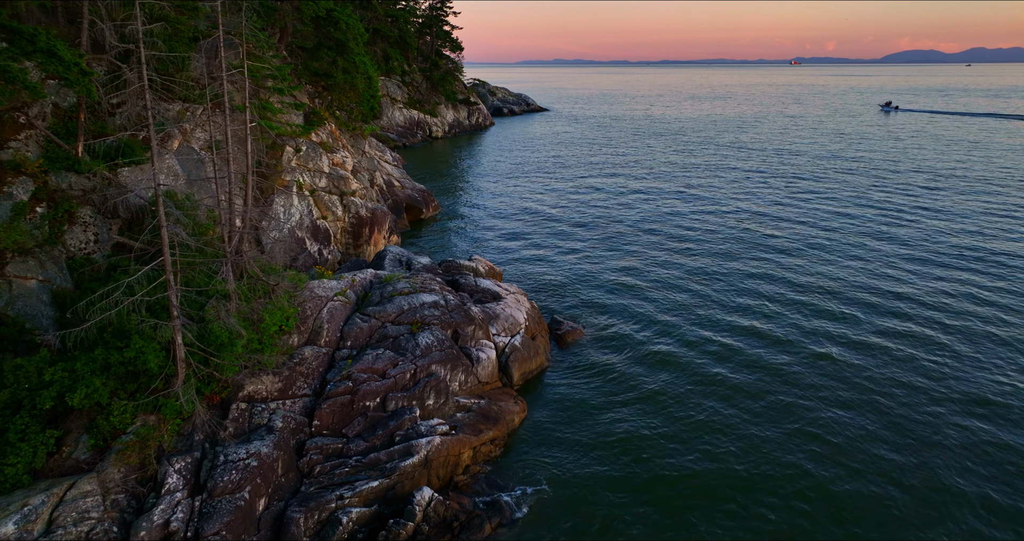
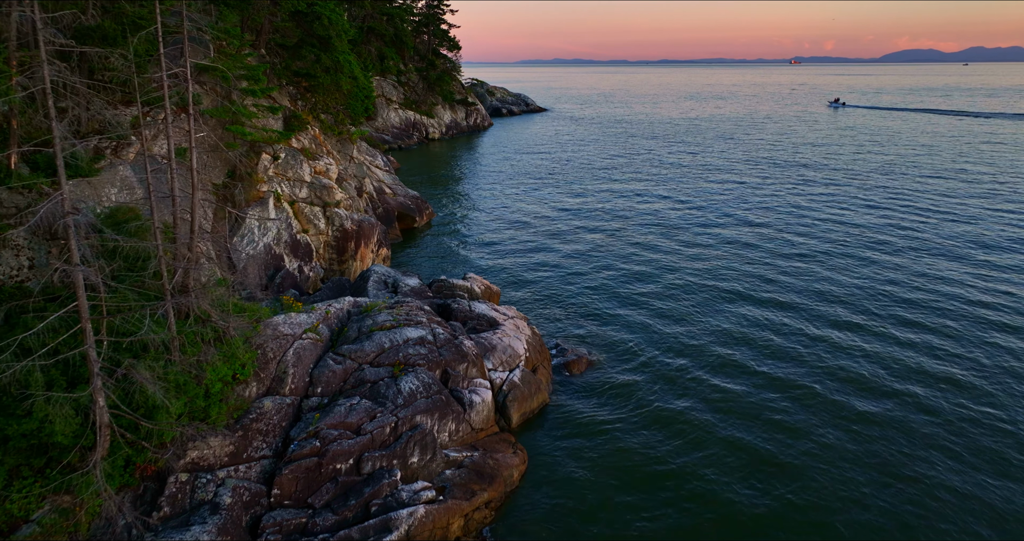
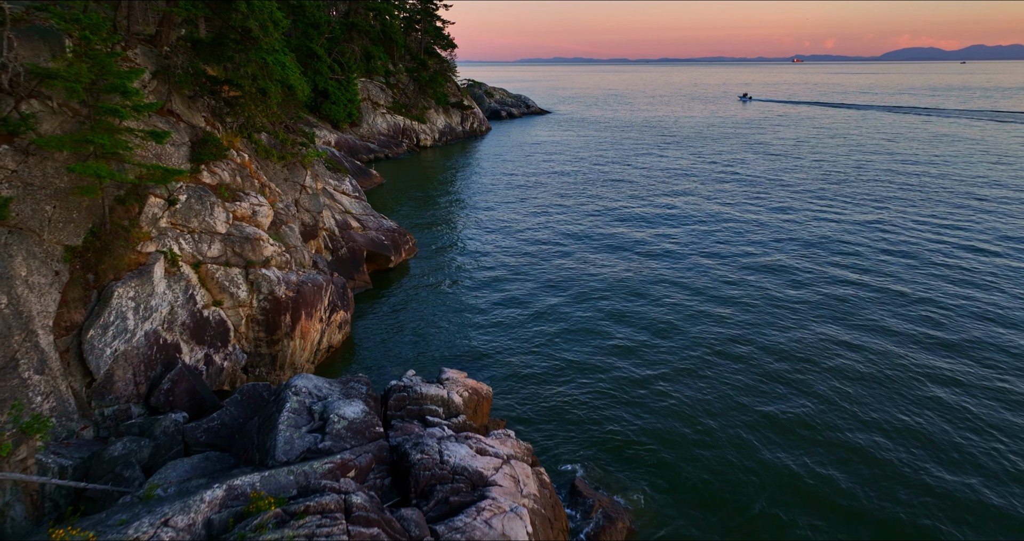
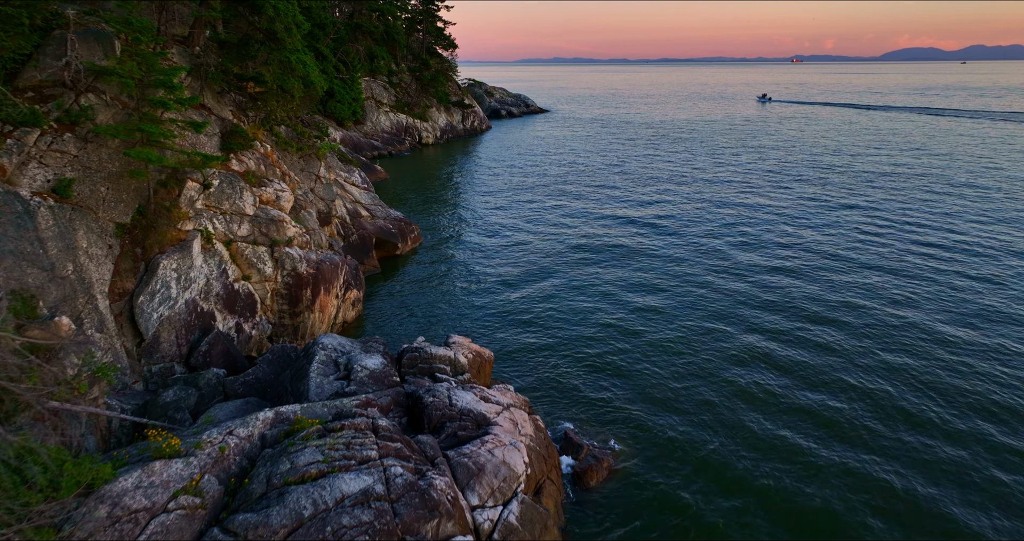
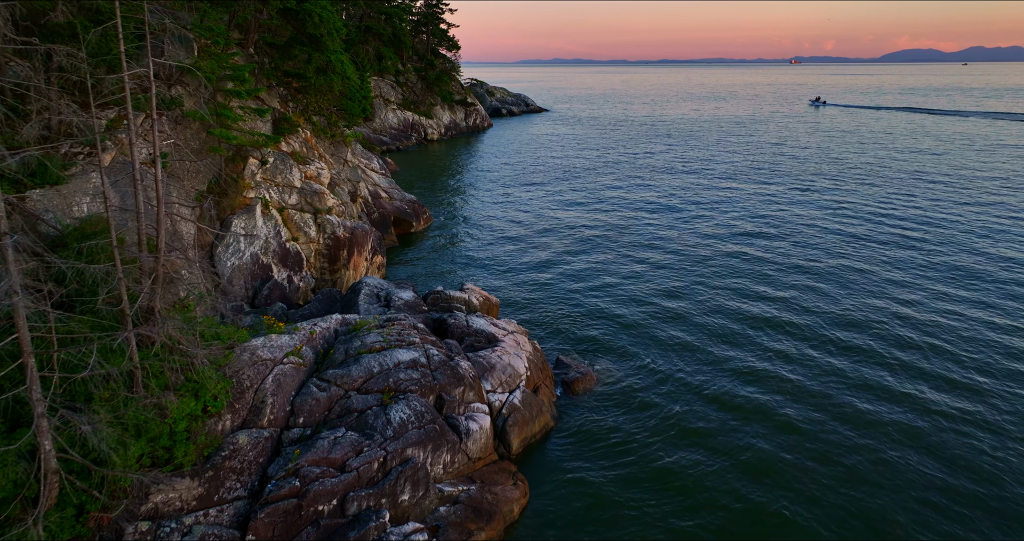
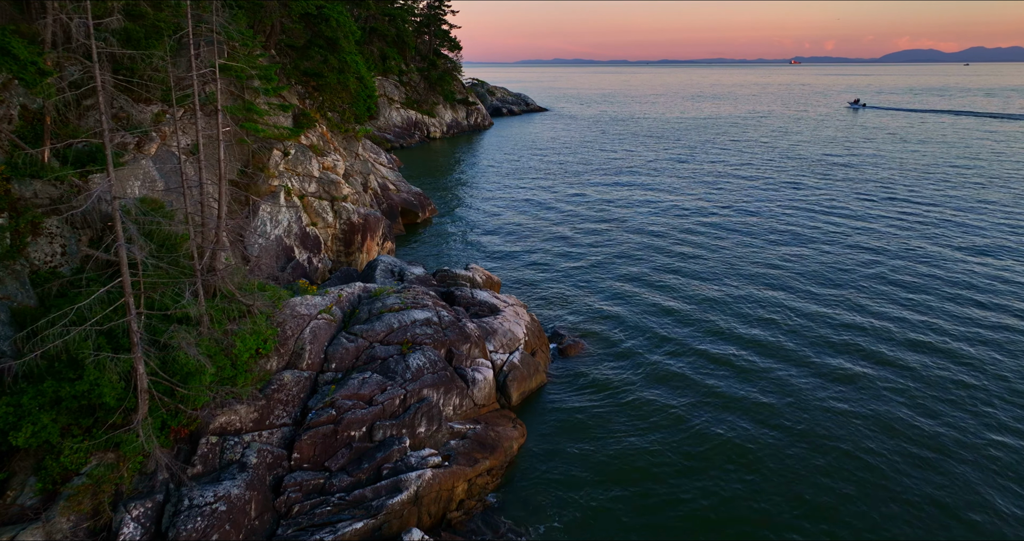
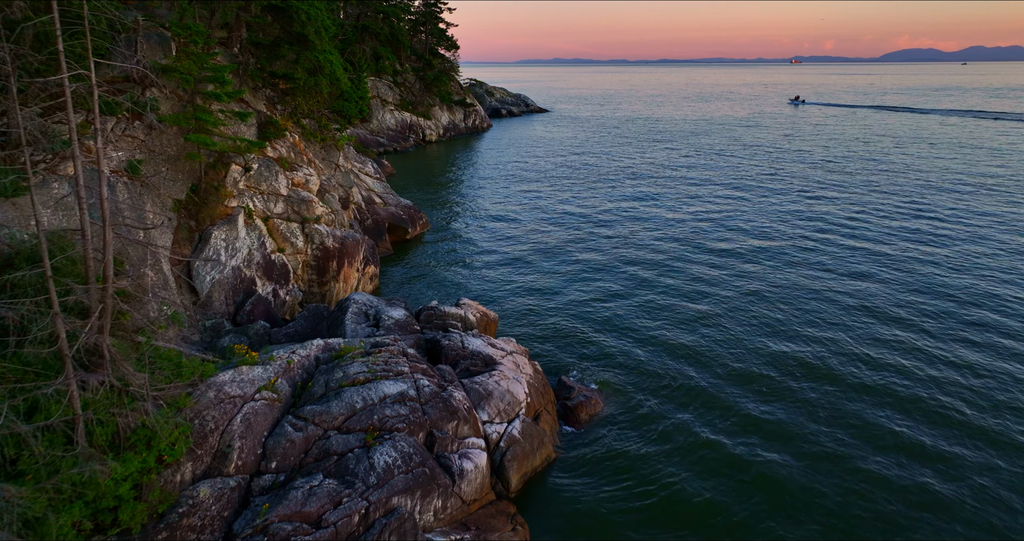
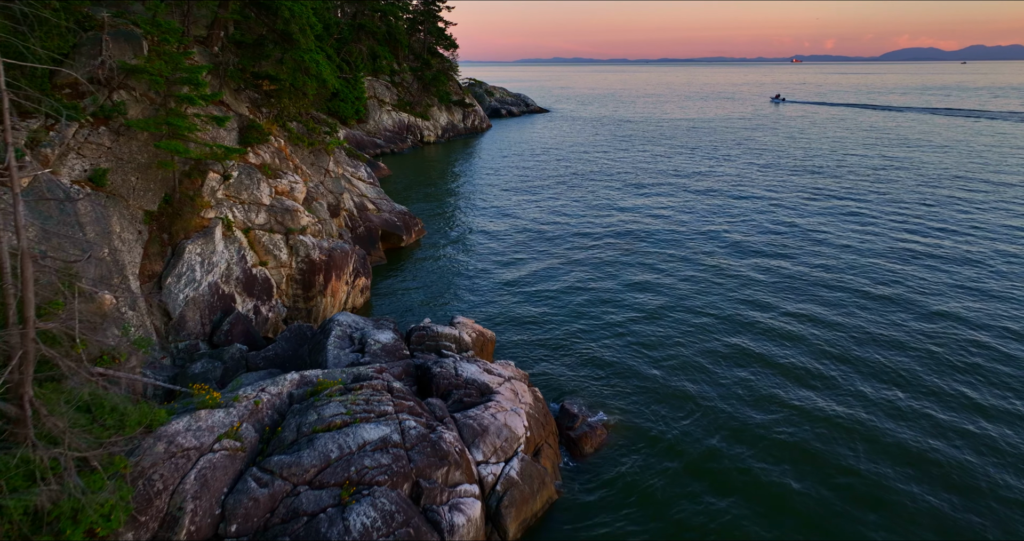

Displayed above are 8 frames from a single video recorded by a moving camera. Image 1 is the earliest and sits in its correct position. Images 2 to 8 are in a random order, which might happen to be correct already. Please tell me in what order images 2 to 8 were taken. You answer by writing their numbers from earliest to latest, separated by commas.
6, 2, 5, 7, 8, 4, 3
